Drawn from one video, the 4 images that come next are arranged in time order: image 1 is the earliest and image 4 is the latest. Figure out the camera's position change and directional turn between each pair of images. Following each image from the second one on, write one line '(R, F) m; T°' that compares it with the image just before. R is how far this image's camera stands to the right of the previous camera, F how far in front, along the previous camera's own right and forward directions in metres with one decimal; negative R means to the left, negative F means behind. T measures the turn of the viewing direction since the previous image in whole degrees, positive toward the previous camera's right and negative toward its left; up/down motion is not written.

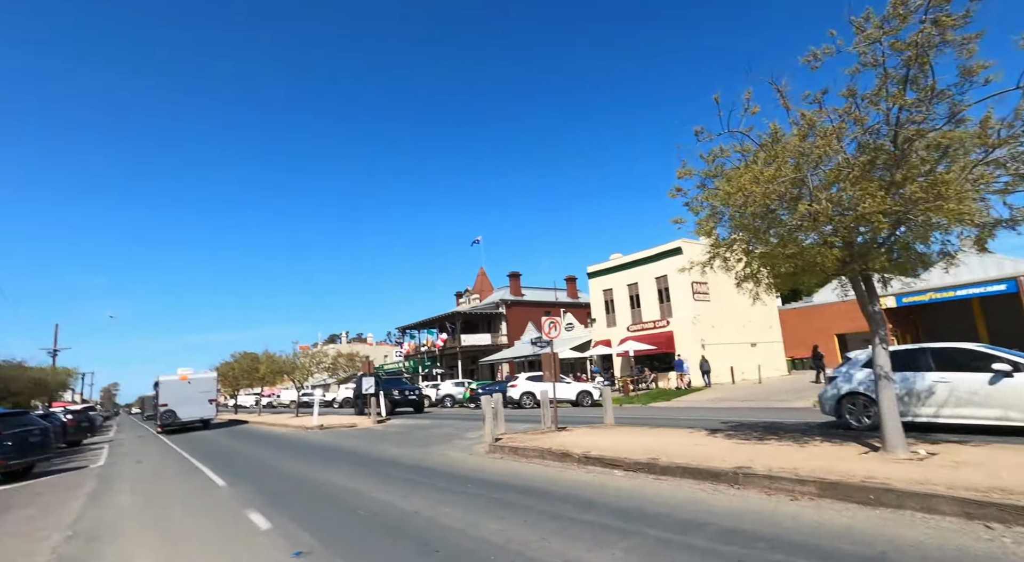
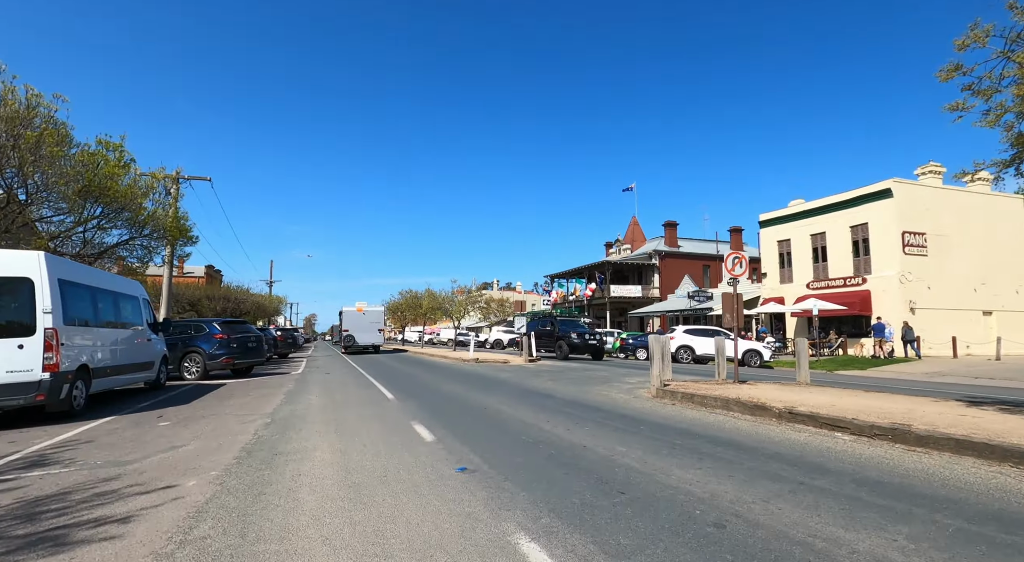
(-0.6, +1.3) m; -15°
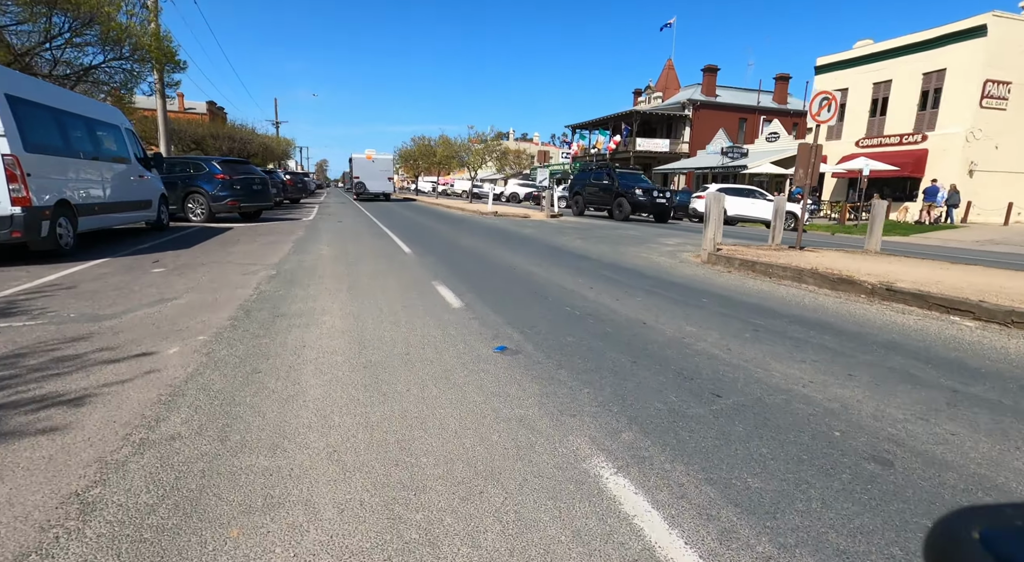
(-0.4, +1.5) m; -1°
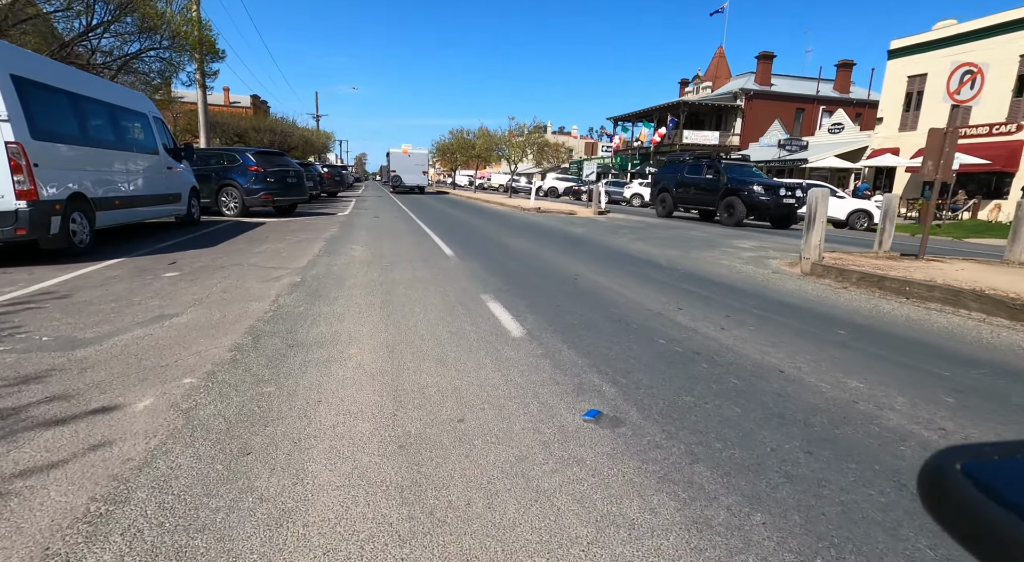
(-0.4, +1.5) m; -3°
